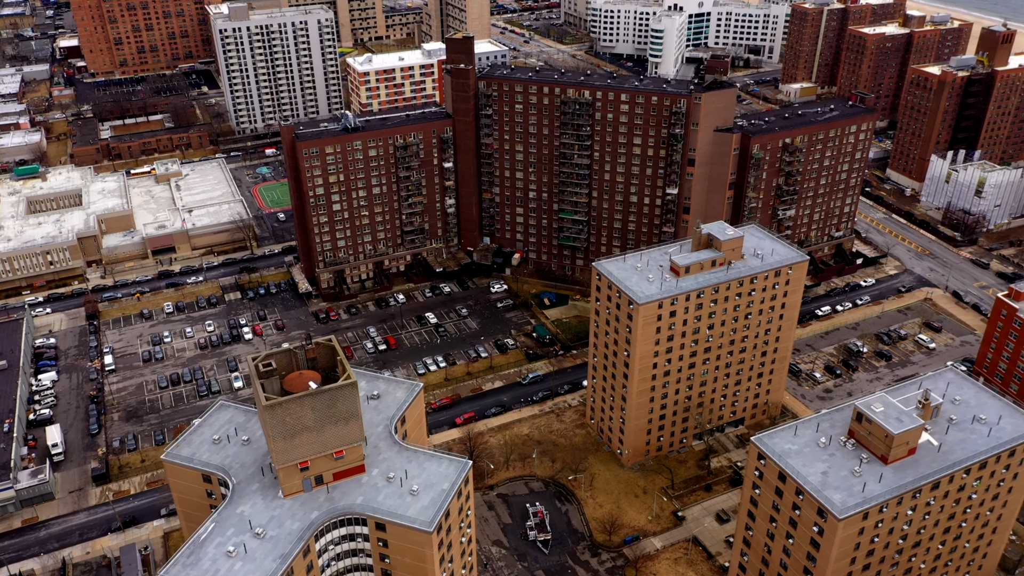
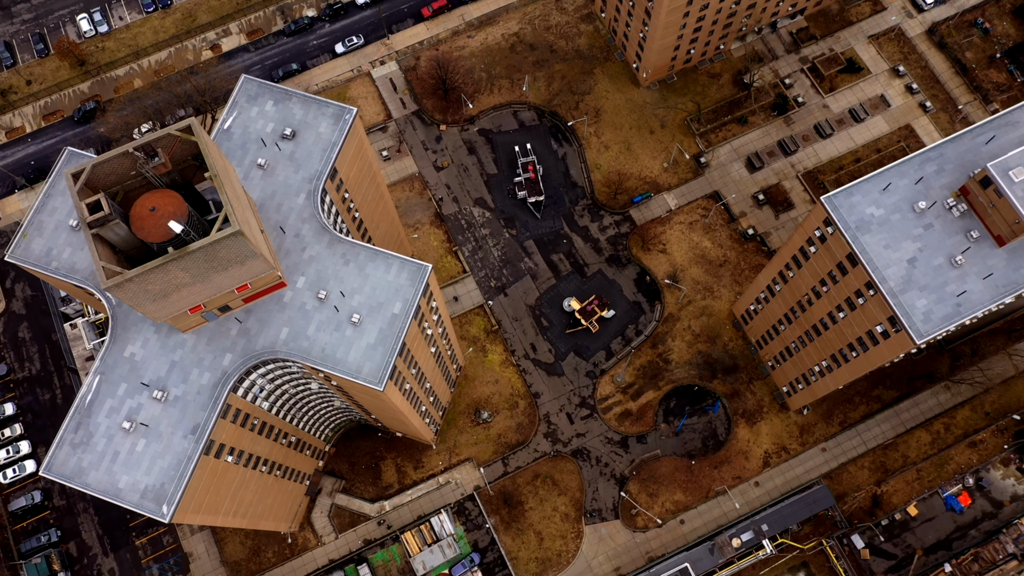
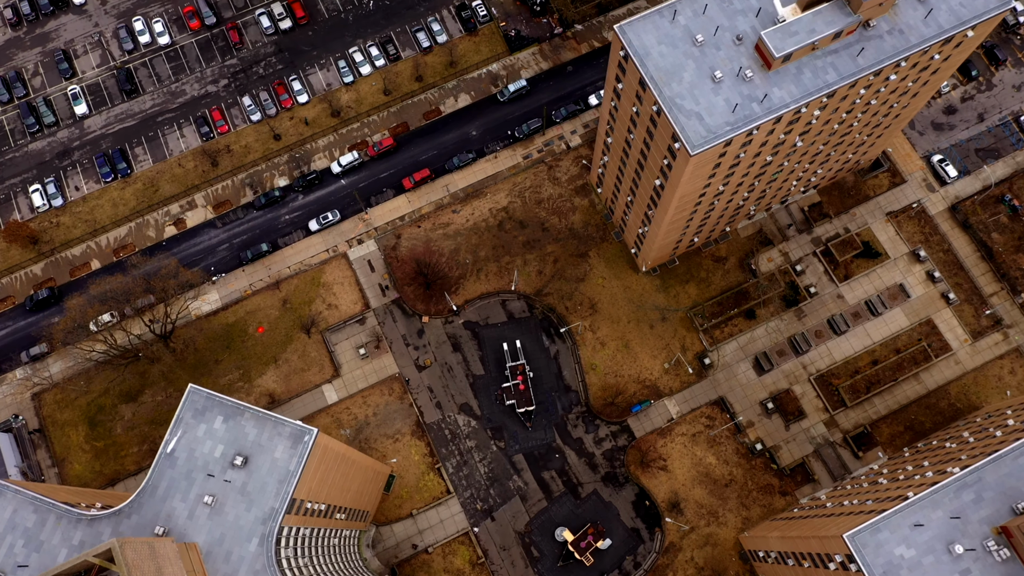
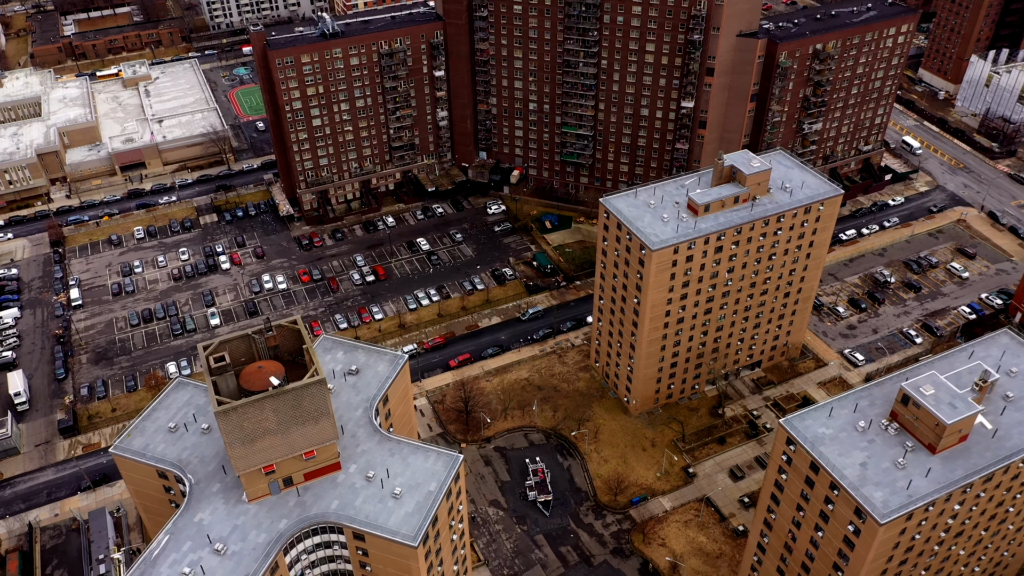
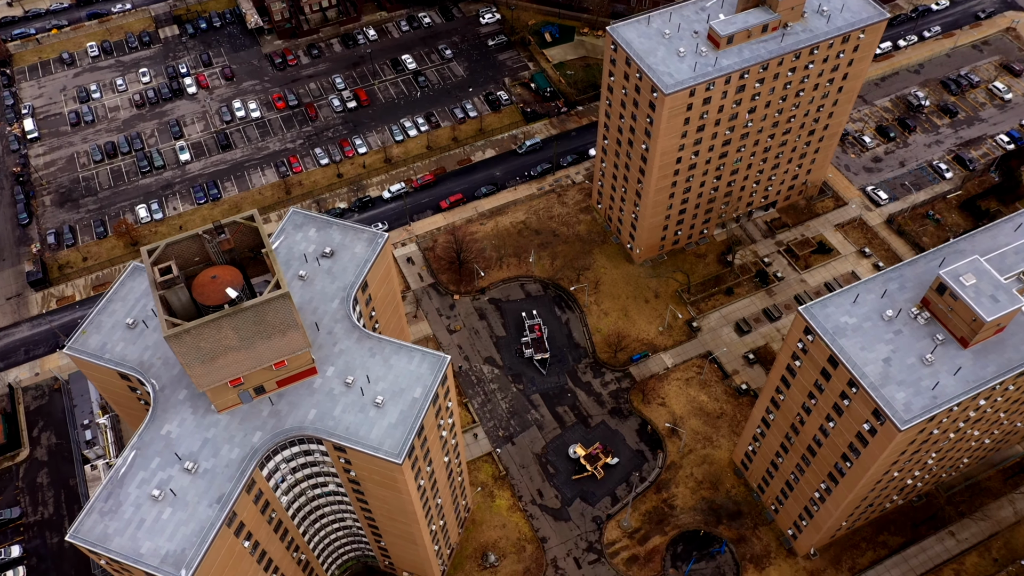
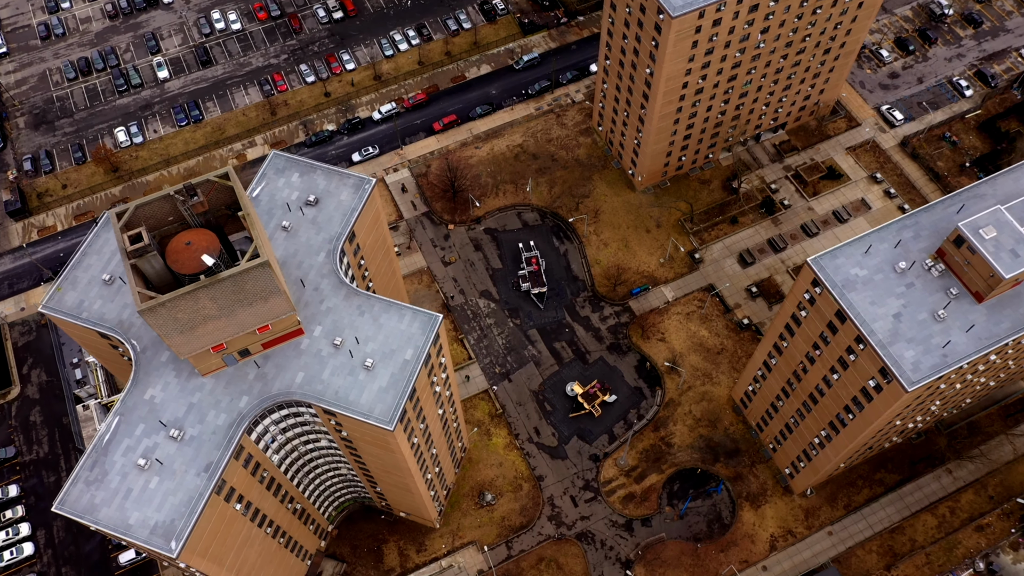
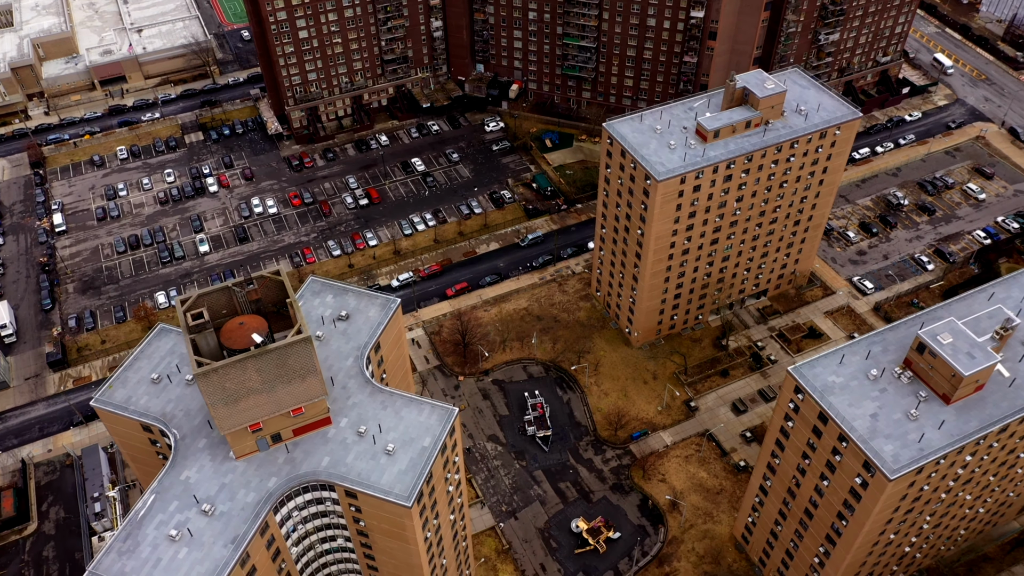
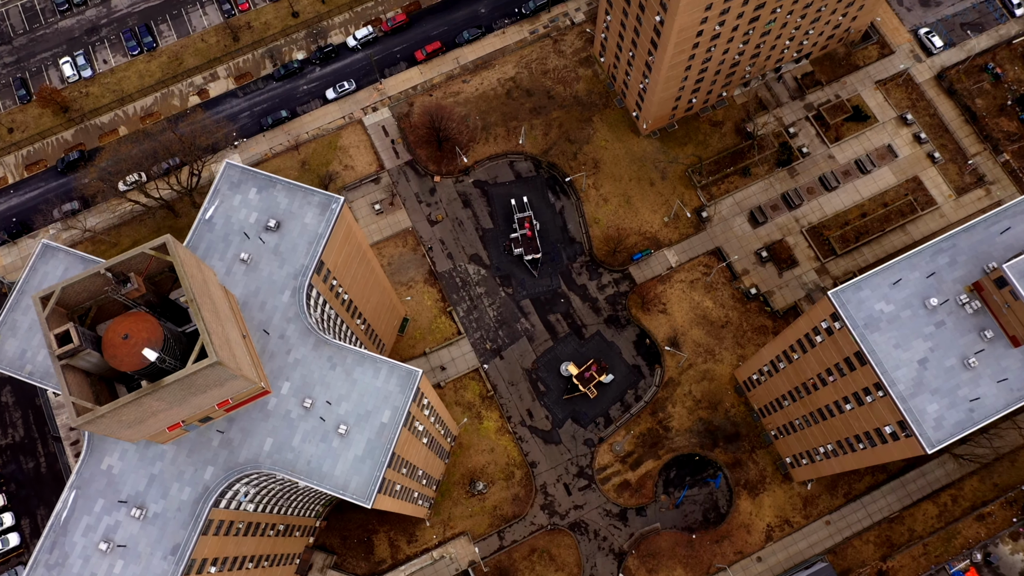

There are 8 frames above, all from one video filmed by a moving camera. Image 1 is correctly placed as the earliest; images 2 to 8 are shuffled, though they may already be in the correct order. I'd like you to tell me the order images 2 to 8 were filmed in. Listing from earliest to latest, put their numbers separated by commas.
4, 7, 5, 6, 2, 8, 3
